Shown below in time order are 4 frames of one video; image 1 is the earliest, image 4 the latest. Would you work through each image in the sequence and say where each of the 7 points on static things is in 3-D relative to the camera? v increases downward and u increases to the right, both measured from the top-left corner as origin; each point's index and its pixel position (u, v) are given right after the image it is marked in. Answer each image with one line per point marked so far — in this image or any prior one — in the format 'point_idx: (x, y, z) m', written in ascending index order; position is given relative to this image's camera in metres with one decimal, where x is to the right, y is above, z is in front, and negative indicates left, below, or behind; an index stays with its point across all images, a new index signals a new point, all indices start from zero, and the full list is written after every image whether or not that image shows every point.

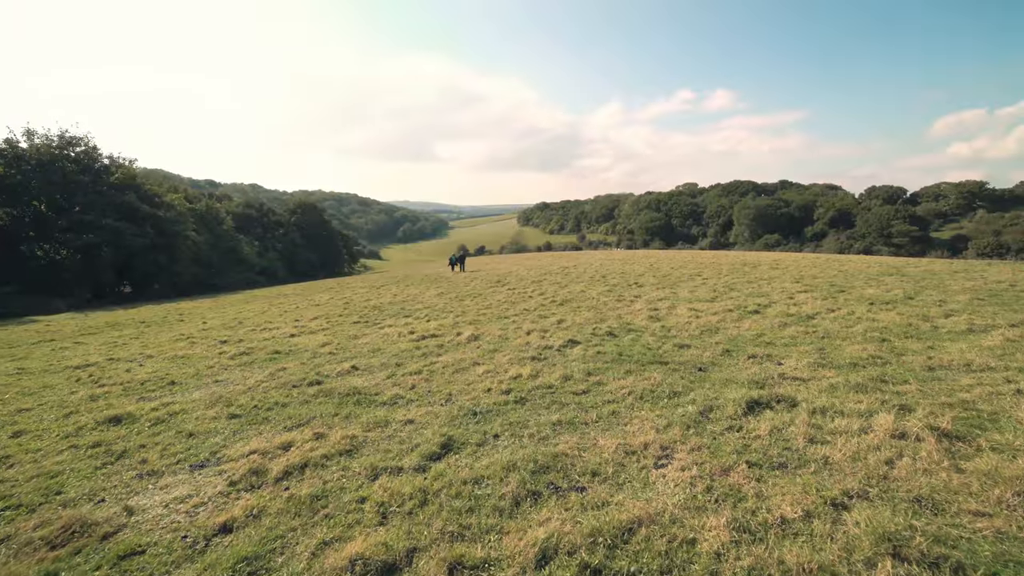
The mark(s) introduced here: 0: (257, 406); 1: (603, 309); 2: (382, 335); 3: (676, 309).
0: (-4.0, -1.8, +7.2) m
1: (+3.4, -0.8, +17.3) m
2: (-3.9, -1.4, +13.8) m
3: (+5.8, -0.8, +16.5) m
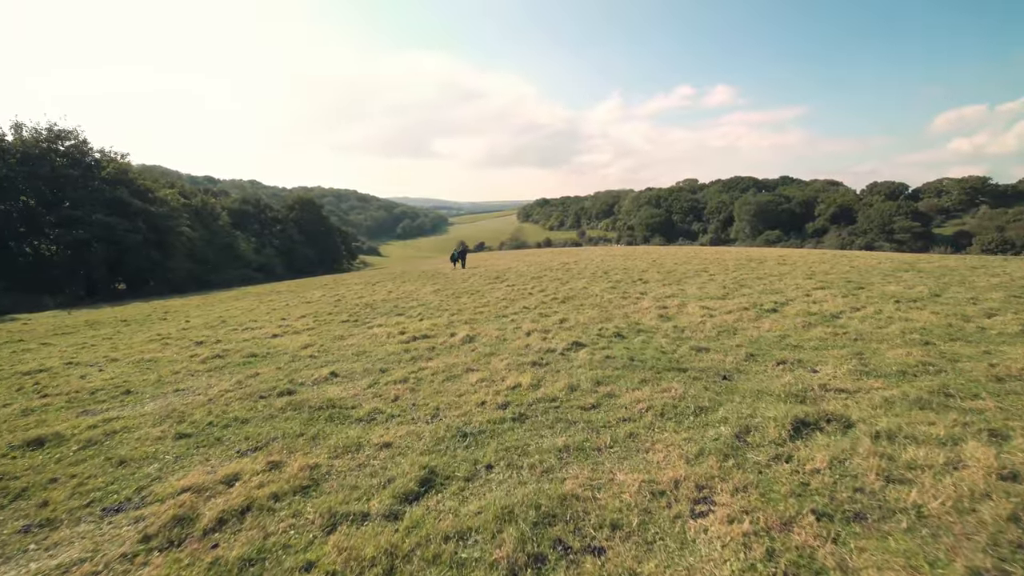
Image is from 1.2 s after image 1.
0: (-4.0, -1.8, +6.2) m
1: (+3.3, -0.7, +16.2) m
2: (-3.9, -1.3, +12.7) m
3: (+5.8, -0.7, +15.4) m
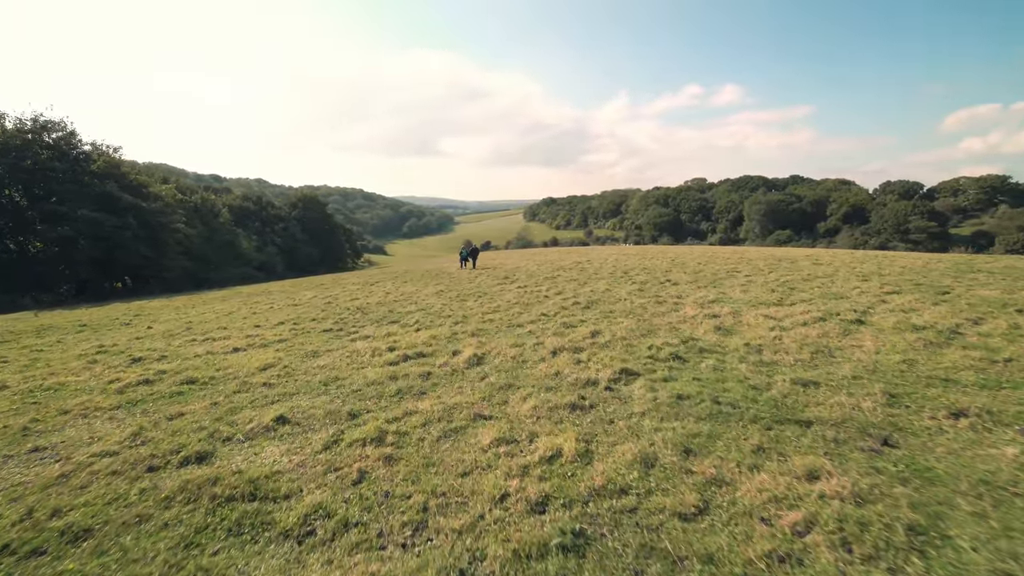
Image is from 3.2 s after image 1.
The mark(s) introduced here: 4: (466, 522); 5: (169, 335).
0: (-3.7, -1.9, +3.5) m
1: (+3.8, -0.8, +13.4) m
2: (-3.5, -1.4, +10.0) m
3: (+6.2, -0.8, +12.6) m
4: (-0.4, -1.8, +3.6) m
5: (-10.5, -1.4, +14.2) m
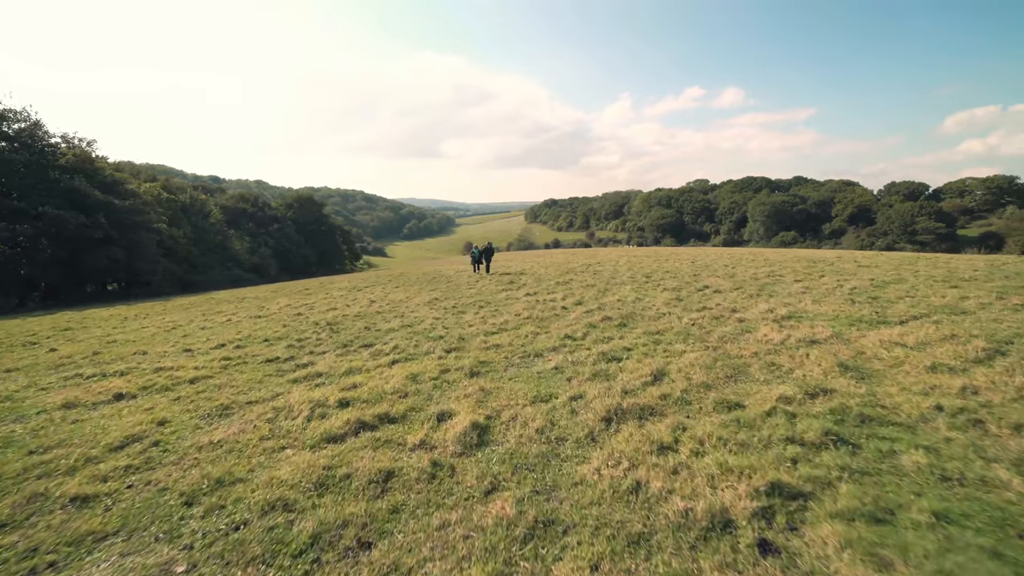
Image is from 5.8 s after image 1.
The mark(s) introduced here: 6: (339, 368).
0: (-3.4, -2.1, -0.3) m
1: (+4.1, -1.1, +9.6) m
2: (-3.2, -1.7, +6.2) m
3: (+6.5, -1.1, +8.8) m
4: (-0.1, -2.0, -0.2) m
5: (-10.2, -1.7, +10.4) m
6: (-3.3, -1.5, +8.9) m
